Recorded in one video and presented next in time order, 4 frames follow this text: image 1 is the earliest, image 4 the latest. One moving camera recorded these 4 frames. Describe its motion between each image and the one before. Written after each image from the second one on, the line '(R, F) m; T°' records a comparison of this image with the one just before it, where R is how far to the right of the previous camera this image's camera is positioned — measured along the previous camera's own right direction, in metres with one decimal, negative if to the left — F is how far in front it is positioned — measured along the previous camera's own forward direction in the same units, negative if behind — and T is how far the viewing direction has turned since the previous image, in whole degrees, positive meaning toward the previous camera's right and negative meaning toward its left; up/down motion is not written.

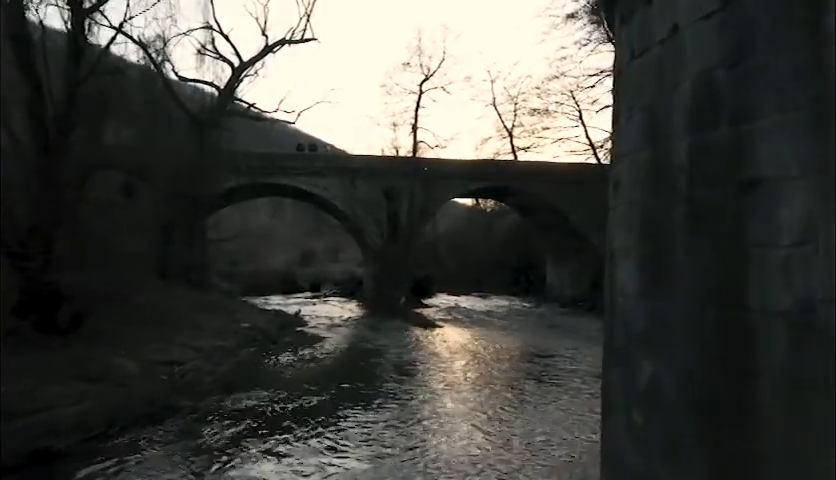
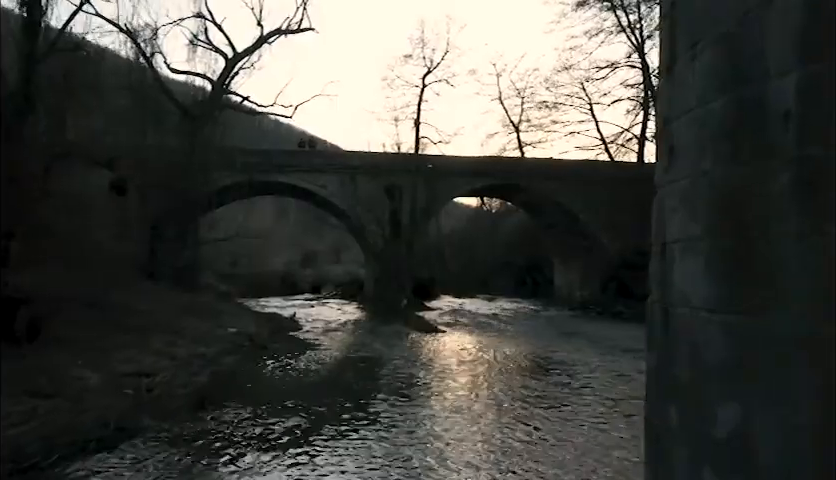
(+0.1, +1.2) m; 0°
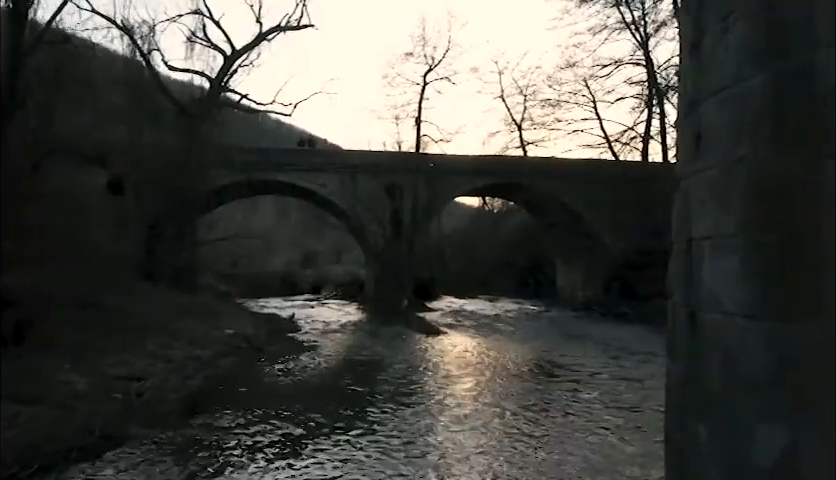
(0.0, +0.3) m; 0°
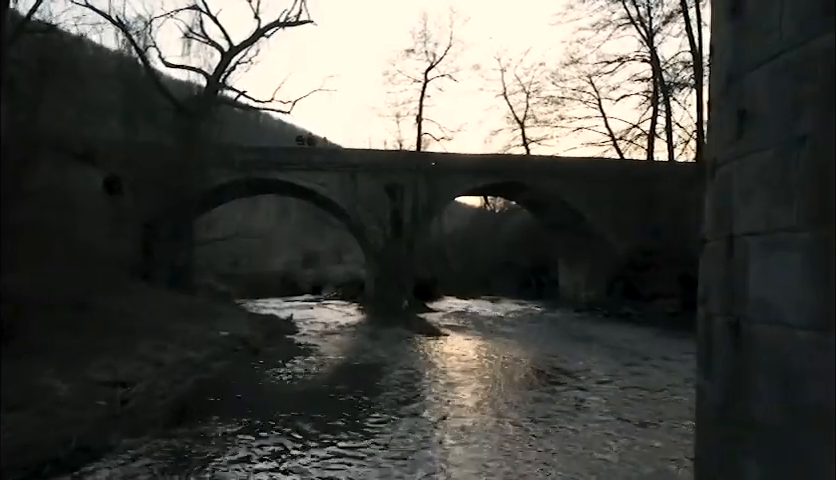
(0.0, +0.4) m; 0°
